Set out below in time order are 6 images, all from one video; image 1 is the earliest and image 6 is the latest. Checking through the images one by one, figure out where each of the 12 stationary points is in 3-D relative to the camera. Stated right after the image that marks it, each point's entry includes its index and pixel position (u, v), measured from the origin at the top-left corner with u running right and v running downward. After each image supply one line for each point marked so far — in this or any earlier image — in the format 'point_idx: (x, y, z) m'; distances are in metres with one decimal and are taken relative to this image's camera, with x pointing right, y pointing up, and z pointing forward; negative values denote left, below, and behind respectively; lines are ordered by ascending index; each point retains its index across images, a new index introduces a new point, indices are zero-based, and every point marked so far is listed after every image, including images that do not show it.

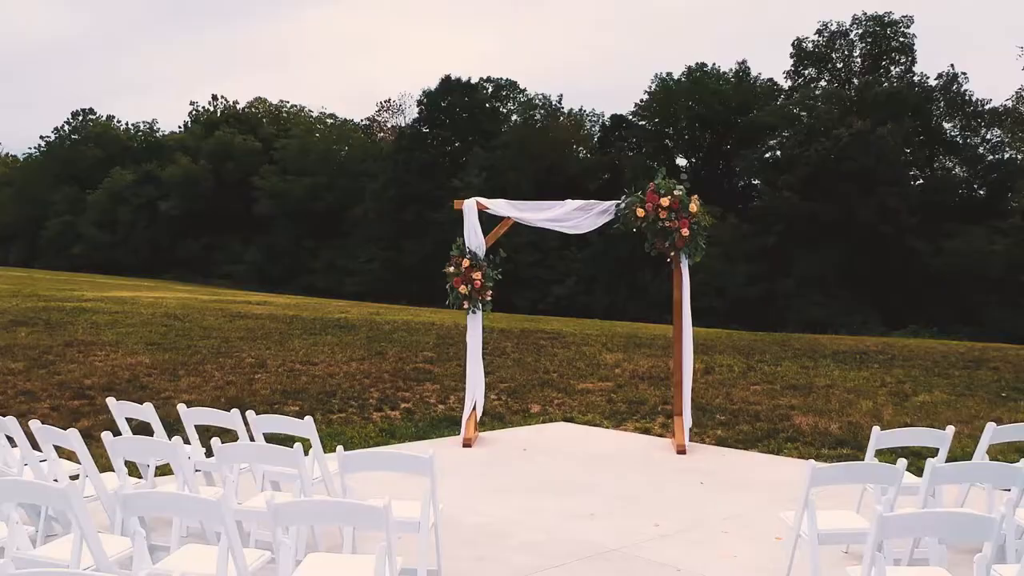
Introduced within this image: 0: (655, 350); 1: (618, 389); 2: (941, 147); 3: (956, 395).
0: (+1.6, -0.7, +10.2) m
1: (+1.1, -1.1, +9.0) m
2: (+8.1, +2.7, +18.3) m
3: (+3.3, -0.8, +6.9) m
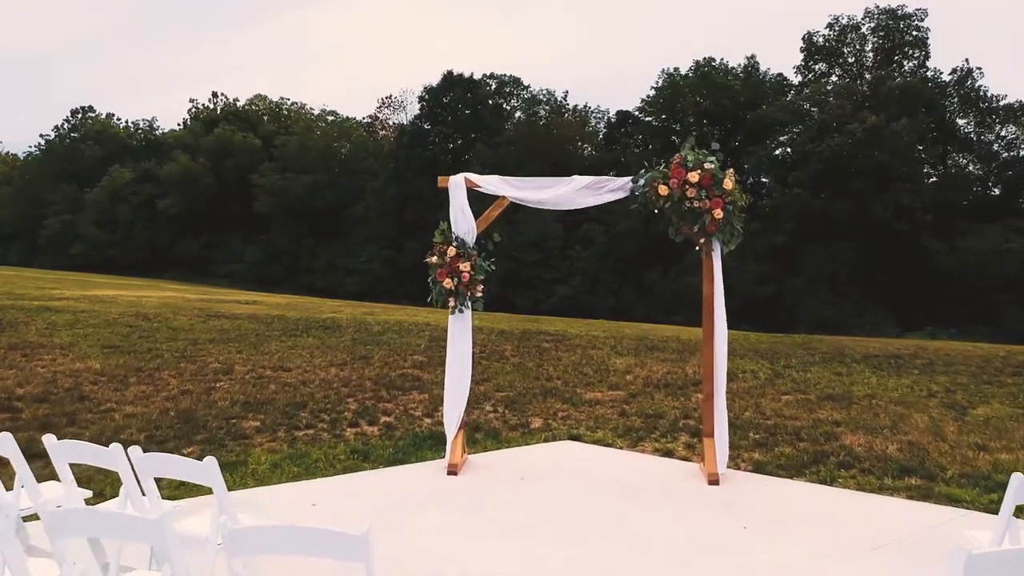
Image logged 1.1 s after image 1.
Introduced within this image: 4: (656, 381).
0: (+1.6, -0.6, +9.7) m
1: (+1.1, -1.1, +8.5) m
2: (+8.1, +2.7, +17.7) m
3: (+3.3, -0.8, +6.3) m
4: (+1.3, -0.9, +8.8) m
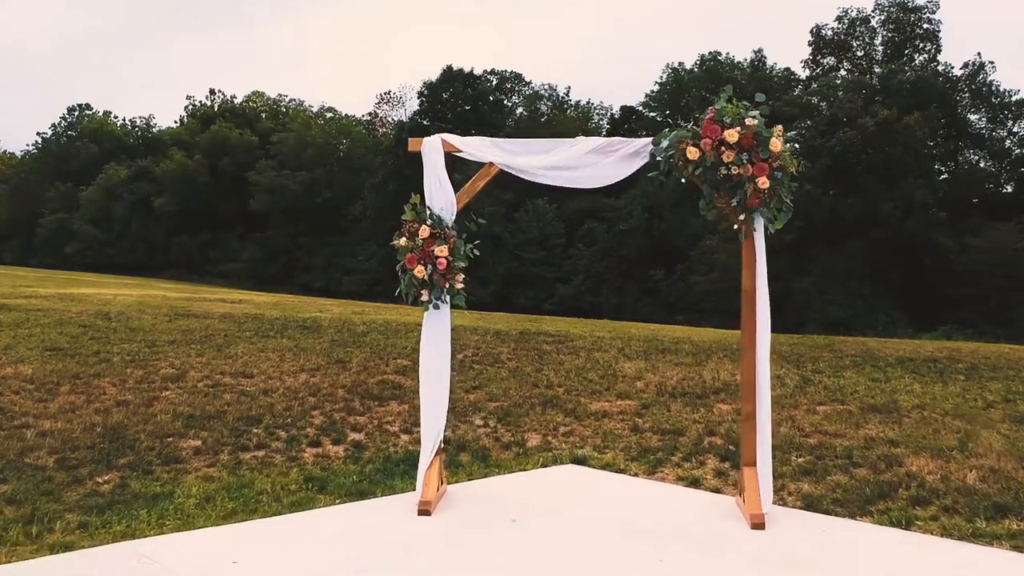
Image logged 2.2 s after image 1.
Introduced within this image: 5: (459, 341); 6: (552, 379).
0: (+1.6, -0.6, +9.1) m
1: (+1.1, -1.0, +7.9) m
2: (+8.1, +2.7, +17.1) m
3: (+3.2, -0.8, +5.7) m
4: (+1.3, -0.9, +8.2) m
5: (-0.6, -0.6, +10.2) m
6: (+0.3, -0.8, +8.6) m
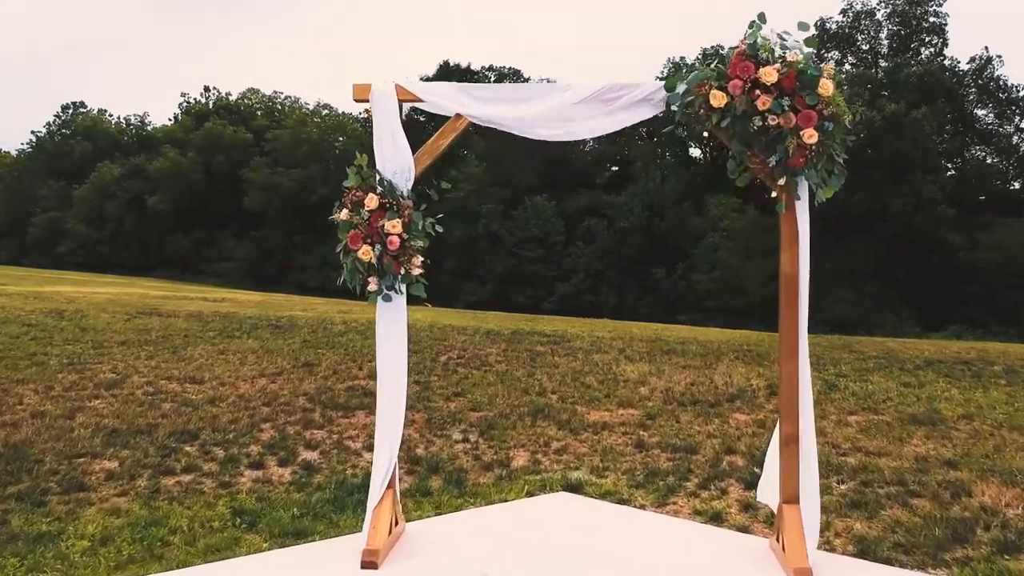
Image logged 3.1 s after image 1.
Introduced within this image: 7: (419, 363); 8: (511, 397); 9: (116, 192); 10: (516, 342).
0: (+1.5, -0.6, +8.6) m
1: (+1.0, -1.0, +7.4) m
2: (+8.1, +2.7, +16.6) m
3: (+3.2, -0.7, +5.2) m
4: (+1.3, -0.9, +7.7) m
5: (-0.7, -0.5, +9.7) m
6: (+0.3, -0.8, +8.1) m
7: (-1.0, -0.8, +9.7) m
8: (0.0, -0.9, +7.8) m
9: (-9.1, +2.2, +21.6) m
10: (0.0, -0.5, +9.0) m
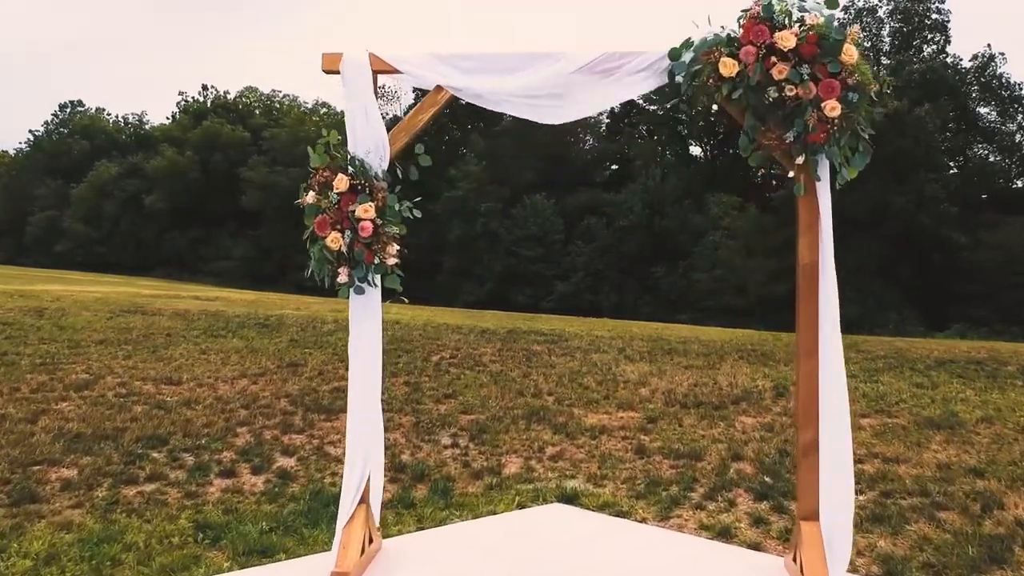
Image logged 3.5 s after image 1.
0: (+1.5, -0.6, +8.4) m
1: (+1.0, -1.0, +7.2) m
2: (+8.1, +2.7, +16.4) m
3: (+3.2, -0.7, +5.1) m
4: (+1.2, -0.8, +7.6) m
5: (-0.7, -0.5, +9.5) m
6: (+0.3, -0.8, +7.9) m
7: (-1.0, -0.7, +9.5) m
8: (0.0, -0.9, +7.6) m
9: (-9.1, +2.2, +21.4) m
10: (0.0, -0.5, +8.8) m
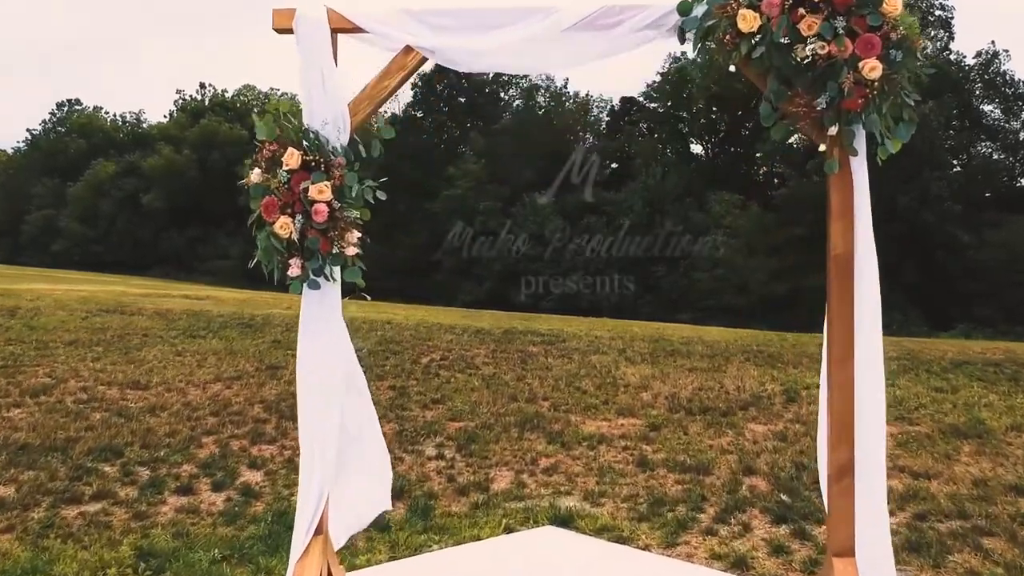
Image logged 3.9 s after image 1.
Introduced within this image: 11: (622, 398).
0: (+1.5, -0.6, +8.2) m
1: (+1.0, -1.0, +7.0) m
2: (+8.0, +2.7, +16.2) m
3: (+3.1, -0.7, +4.8) m
4: (+1.2, -0.8, +7.3) m
5: (-0.7, -0.5, +9.3) m
6: (+0.3, -0.8, +7.7) m
7: (-1.0, -0.7, +9.3) m
8: (0.0, -0.9, +7.4) m
9: (-9.1, +2.2, +21.2) m
10: (0.0, -0.5, +8.6) m
11: (+0.9, -0.8, +7.5) m
